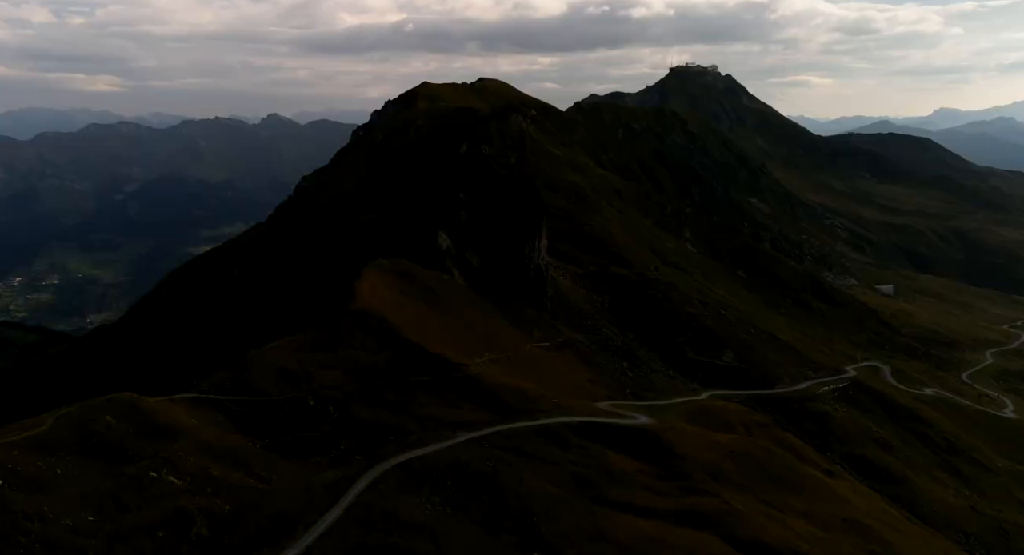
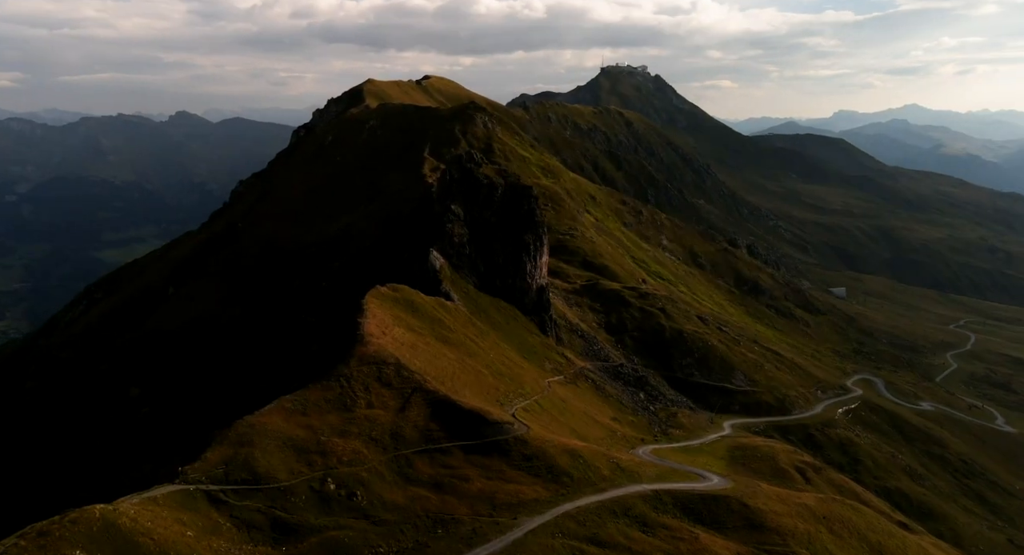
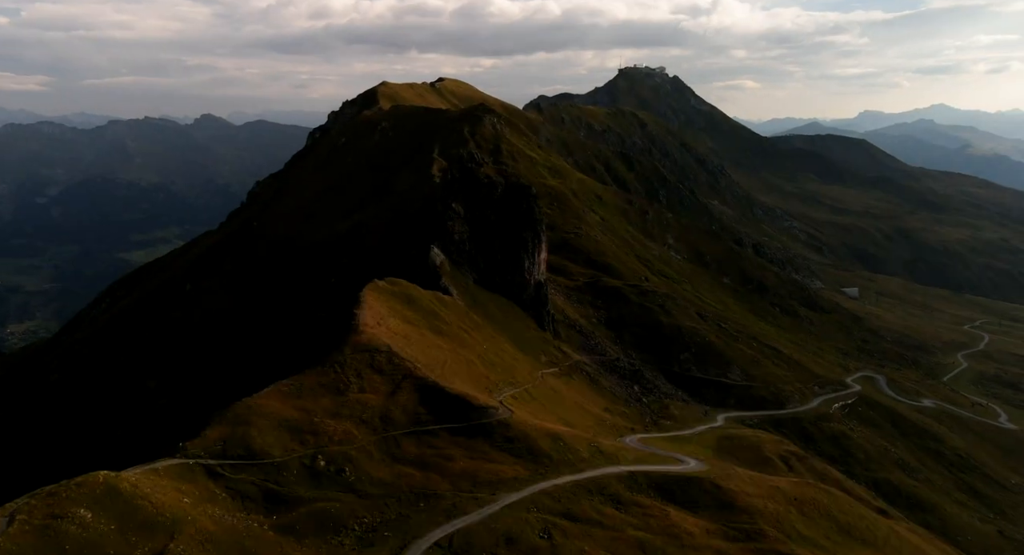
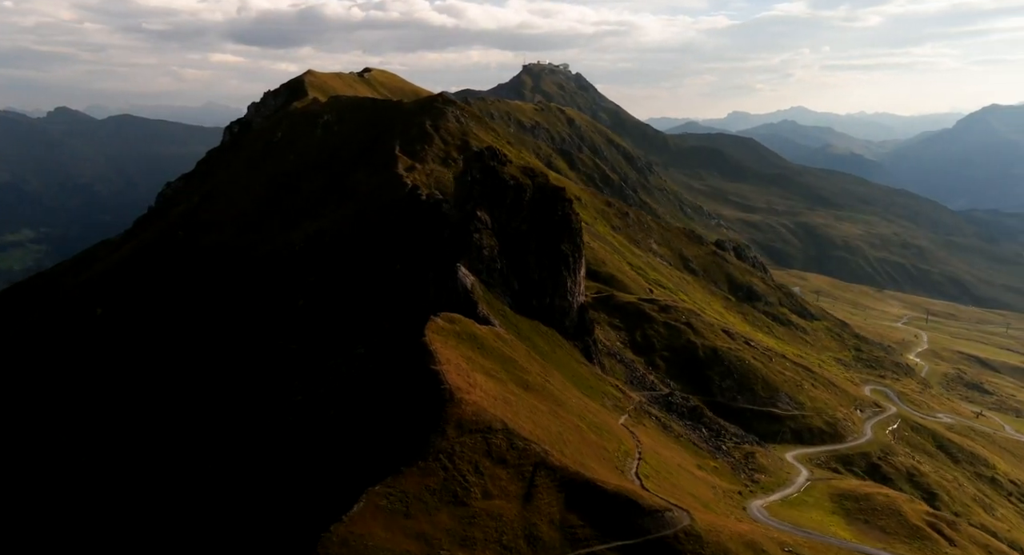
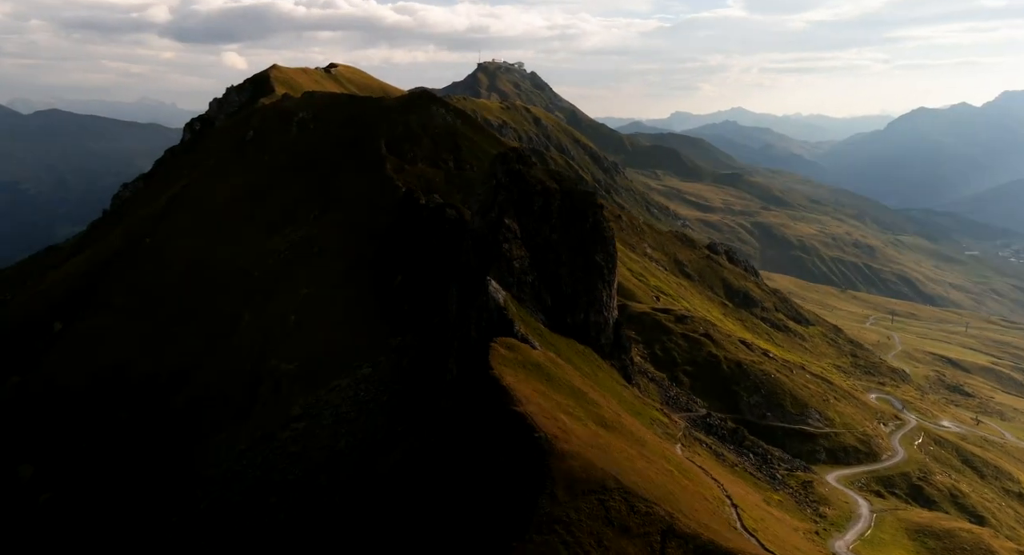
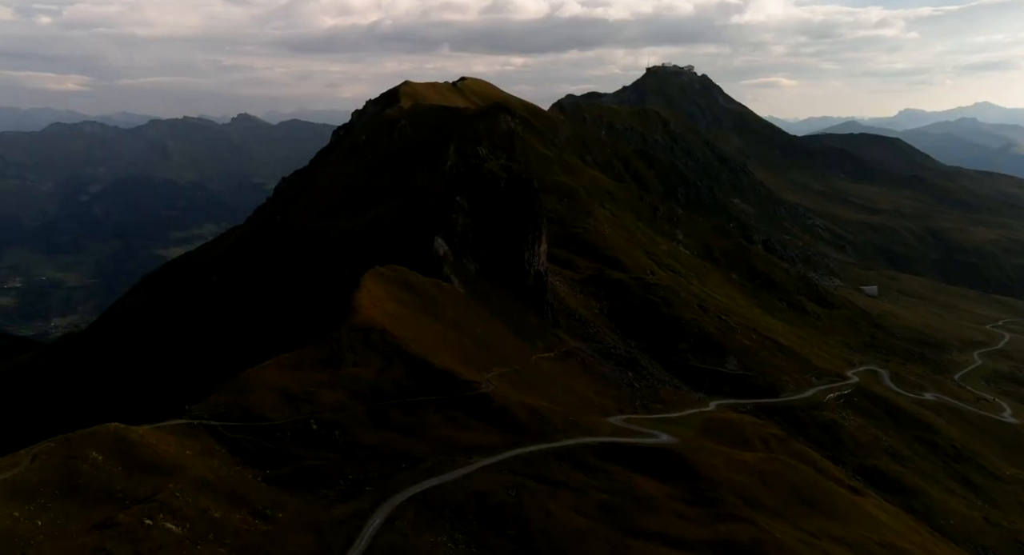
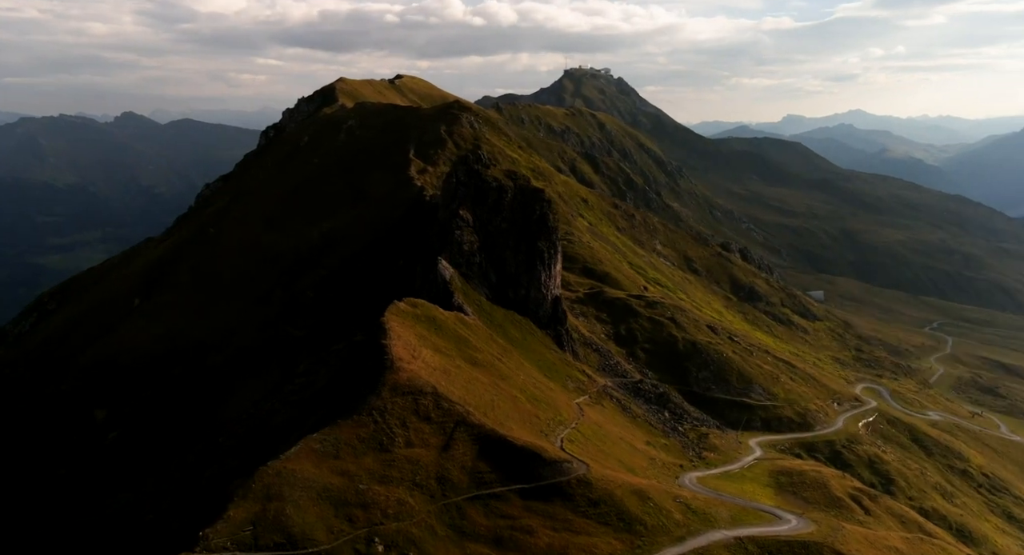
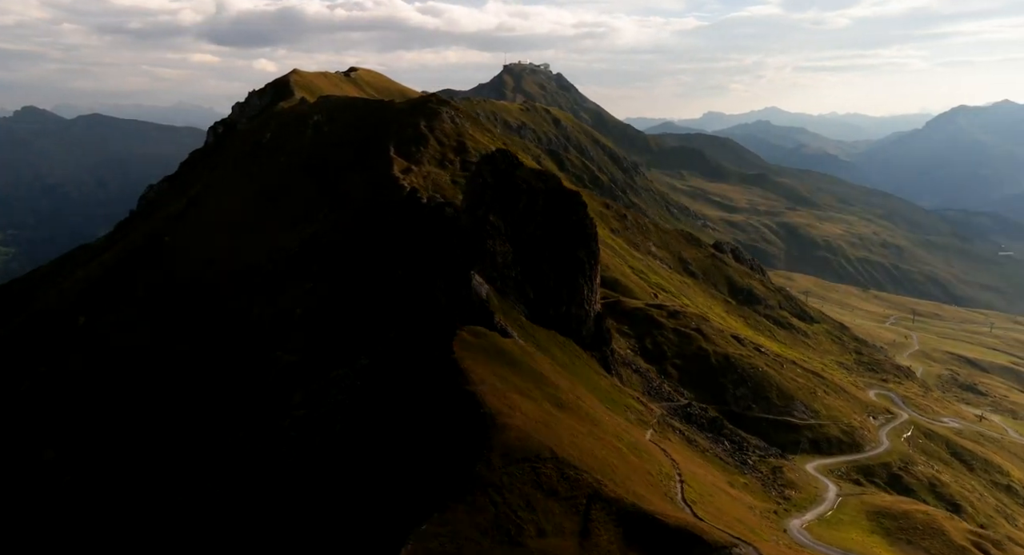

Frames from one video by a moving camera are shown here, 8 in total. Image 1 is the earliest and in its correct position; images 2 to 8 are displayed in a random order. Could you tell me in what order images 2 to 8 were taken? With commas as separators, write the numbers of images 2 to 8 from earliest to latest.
6, 3, 2, 7, 4, 8, 5
